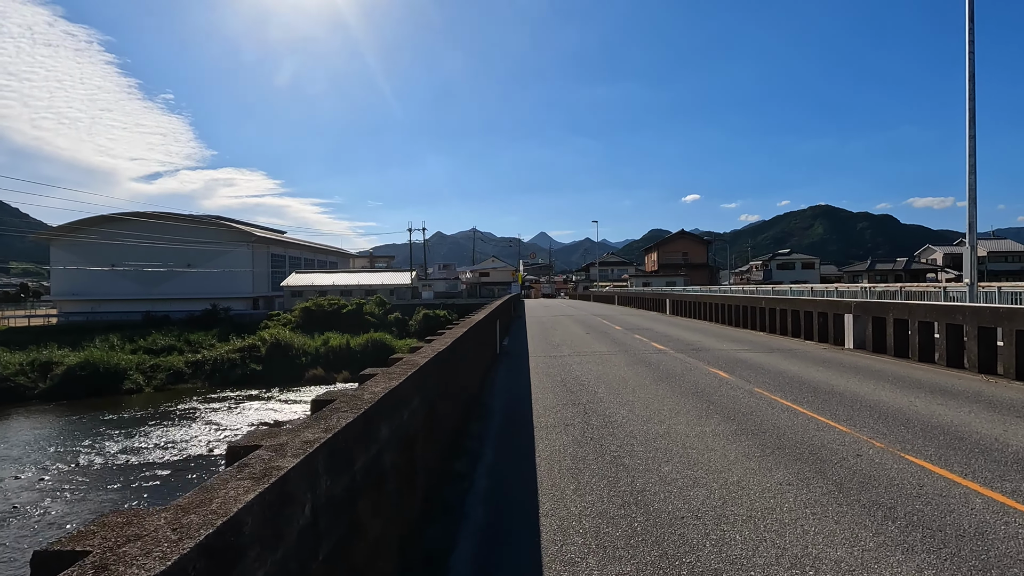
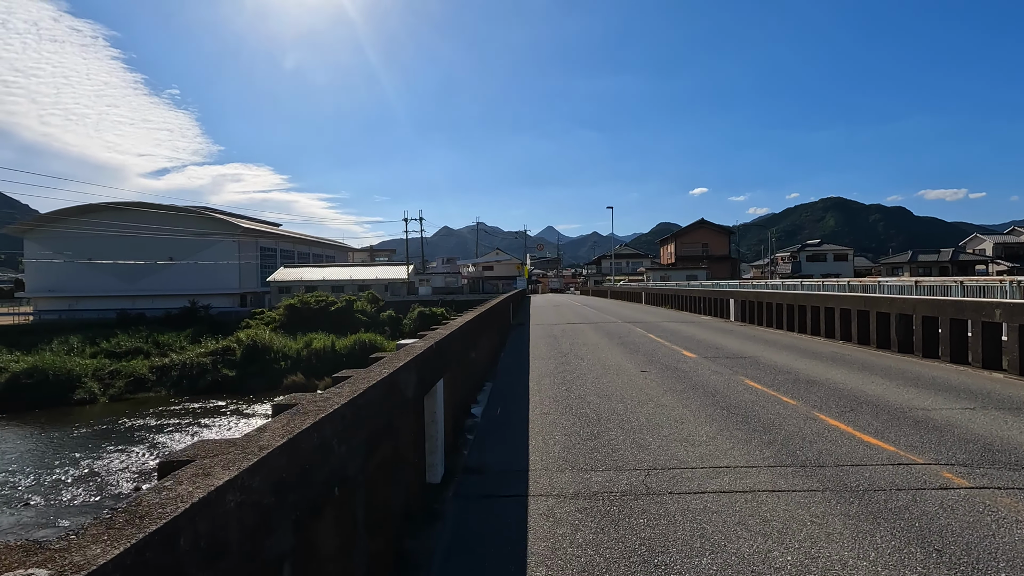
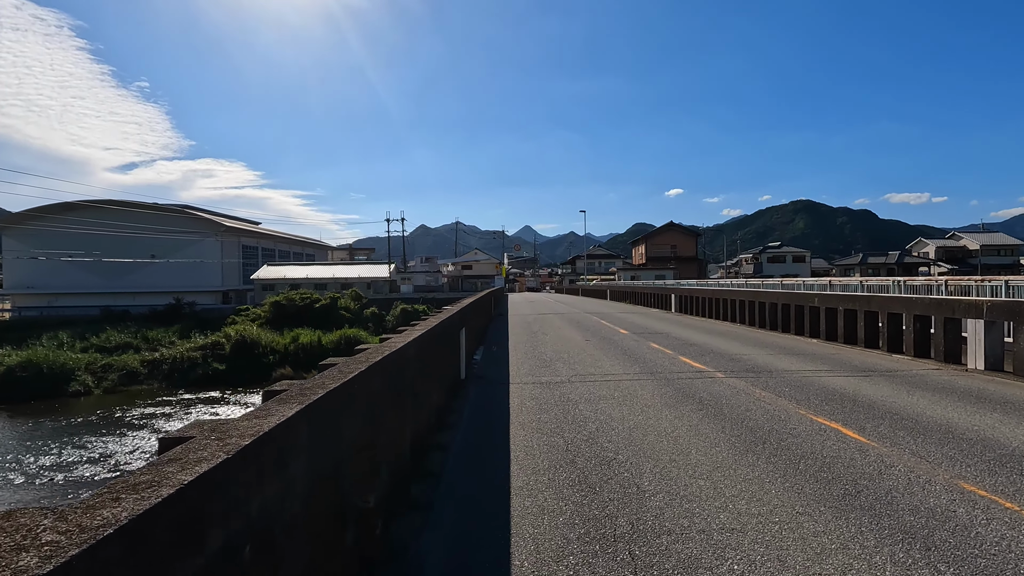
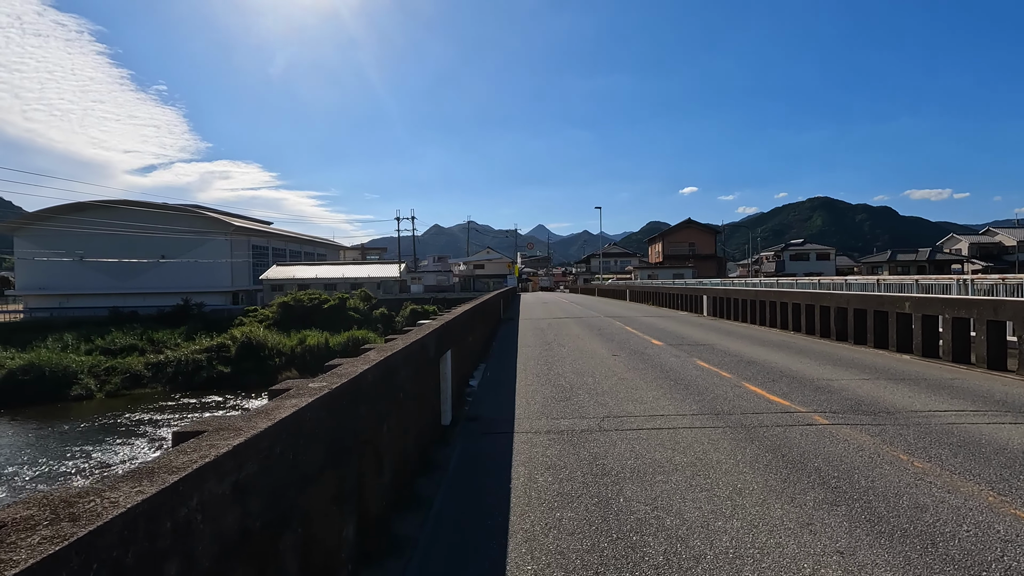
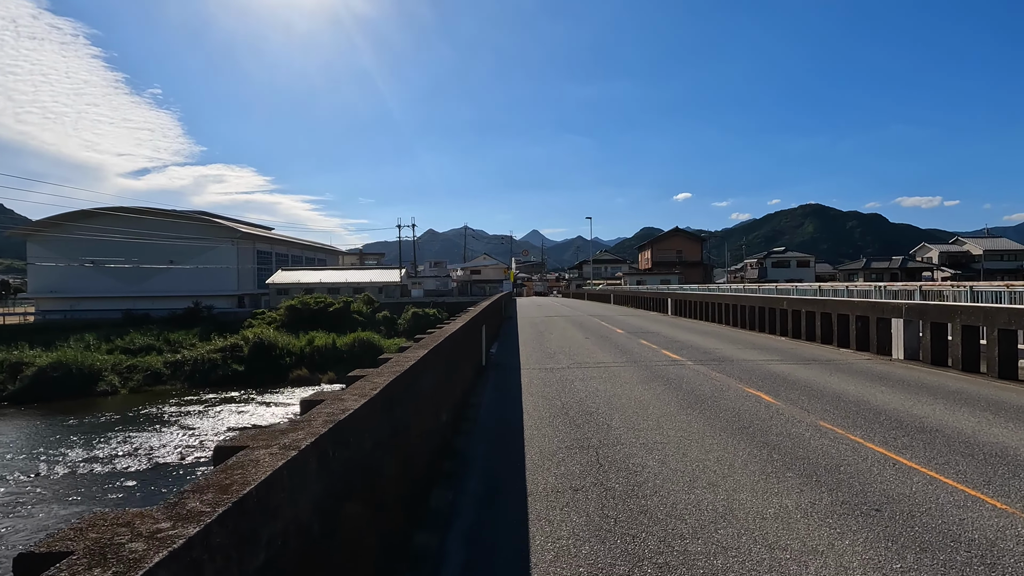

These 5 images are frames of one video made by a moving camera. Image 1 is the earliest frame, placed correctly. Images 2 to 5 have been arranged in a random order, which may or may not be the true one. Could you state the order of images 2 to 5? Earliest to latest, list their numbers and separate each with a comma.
5, 3, 4, 2
